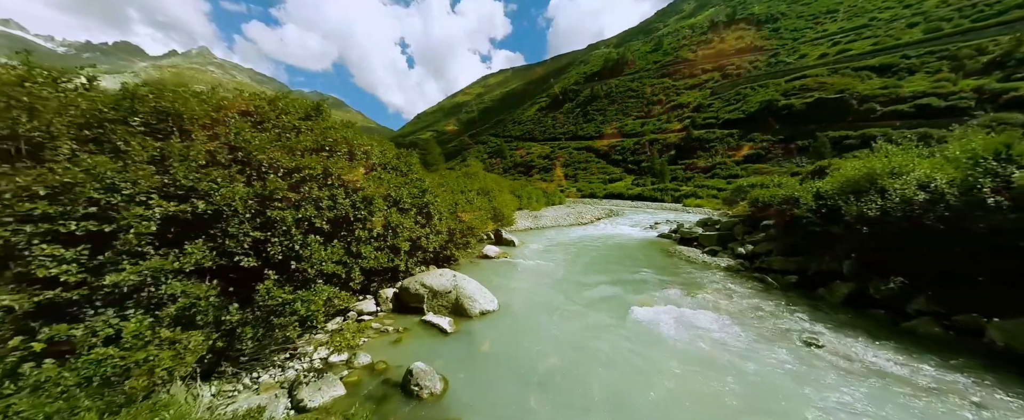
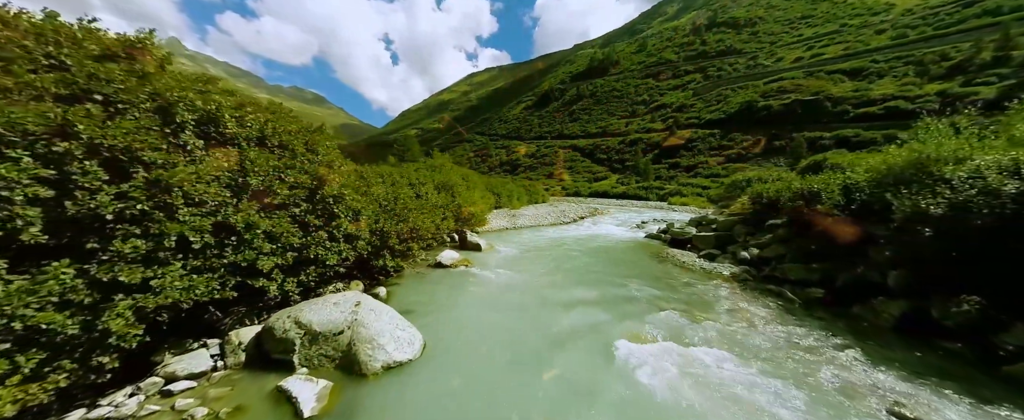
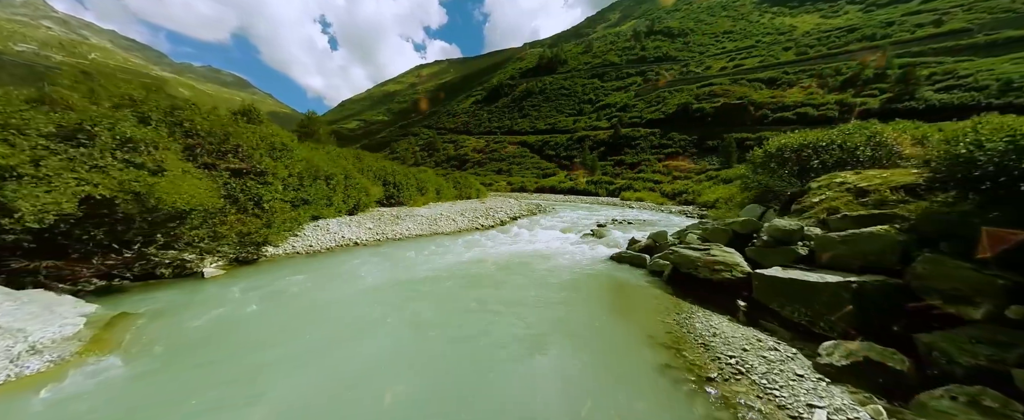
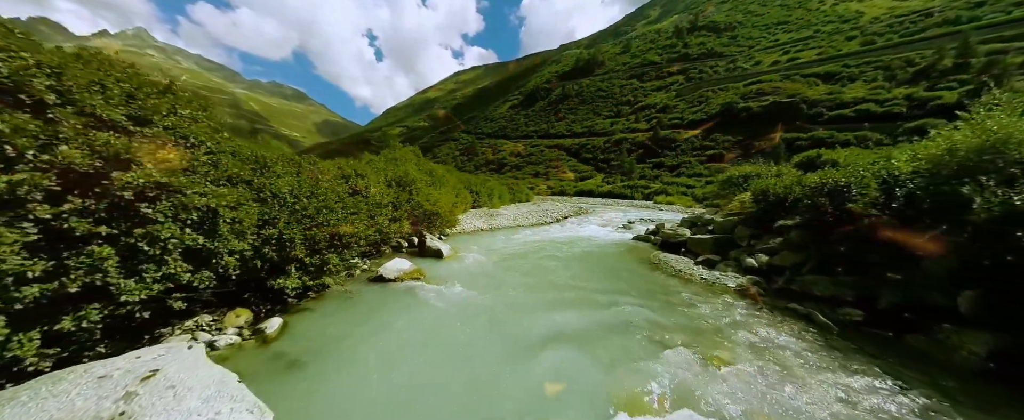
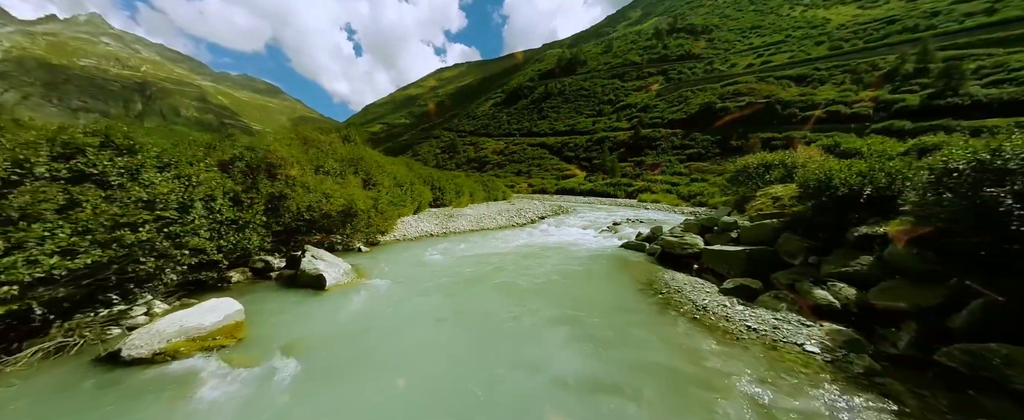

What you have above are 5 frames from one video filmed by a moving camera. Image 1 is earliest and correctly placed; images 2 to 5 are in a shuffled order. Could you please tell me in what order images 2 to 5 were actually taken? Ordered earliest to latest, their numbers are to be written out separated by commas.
2, 4, 5, 3
